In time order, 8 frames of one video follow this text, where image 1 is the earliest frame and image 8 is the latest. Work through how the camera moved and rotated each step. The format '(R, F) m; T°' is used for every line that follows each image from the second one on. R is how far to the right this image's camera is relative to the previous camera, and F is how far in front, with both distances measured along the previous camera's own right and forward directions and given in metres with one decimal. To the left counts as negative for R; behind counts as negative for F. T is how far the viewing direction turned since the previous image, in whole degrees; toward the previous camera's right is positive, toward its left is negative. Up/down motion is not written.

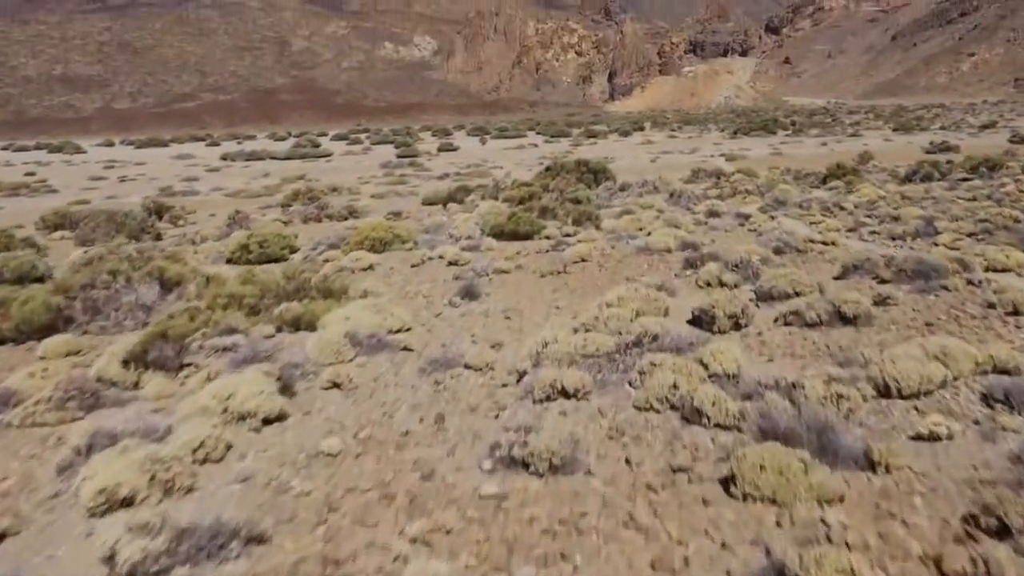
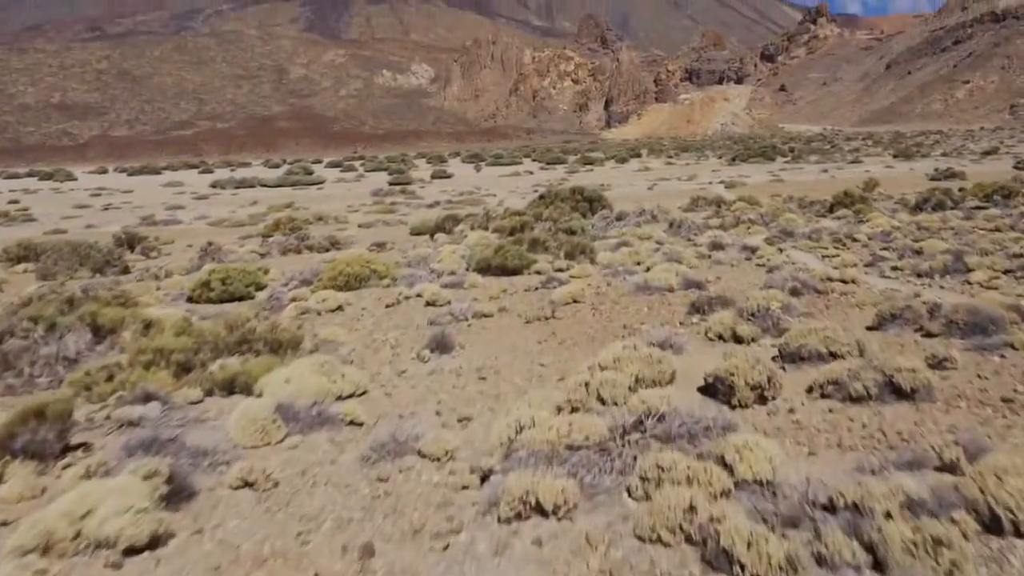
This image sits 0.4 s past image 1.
(+0.1, +0.6) m; 0°
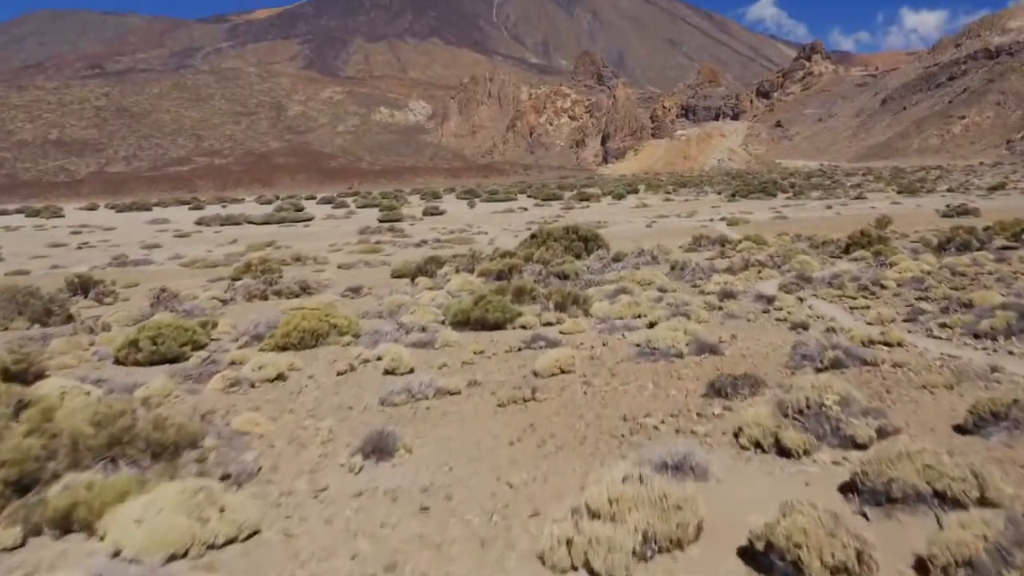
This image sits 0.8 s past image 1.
(+0.1, +1.0) m; 0°
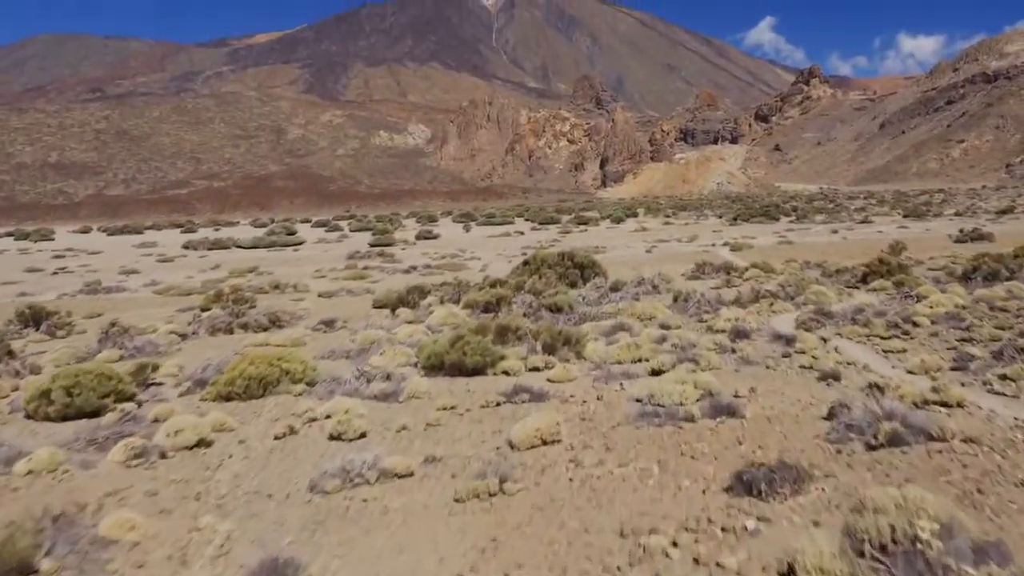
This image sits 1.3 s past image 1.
(+0.1, +0.8) m; 0°
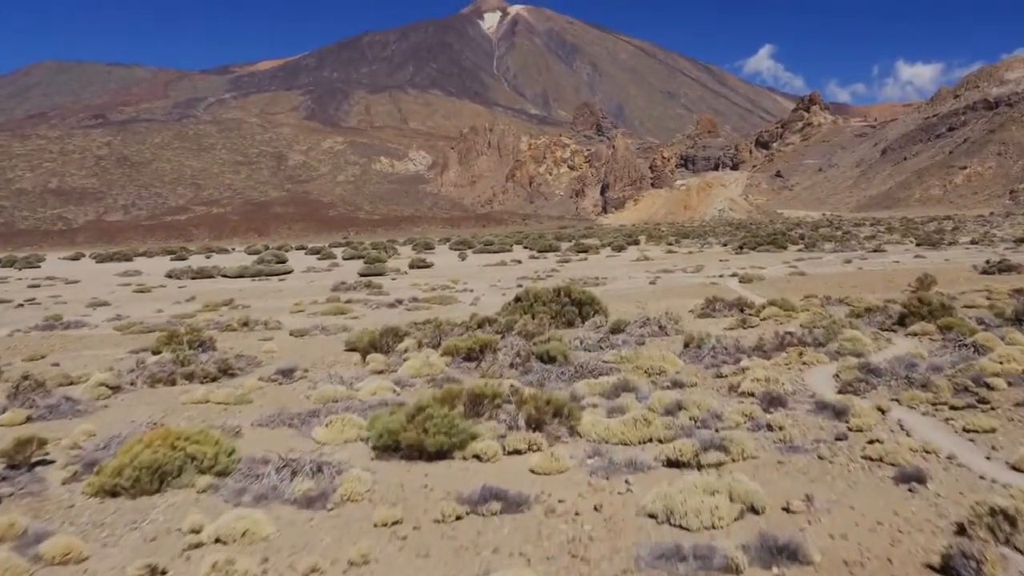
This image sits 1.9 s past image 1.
(+0.1, +1.2) m; 0°
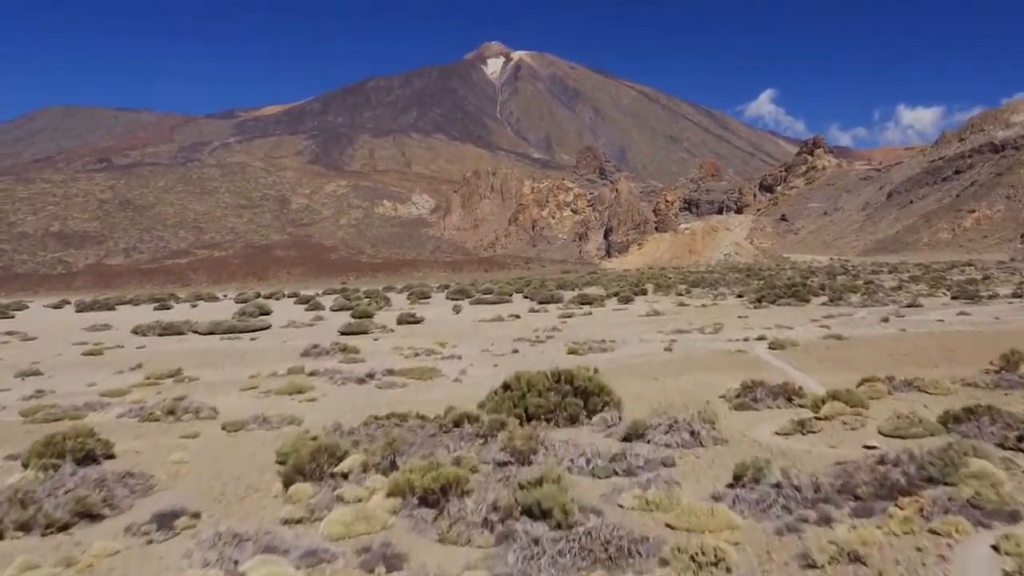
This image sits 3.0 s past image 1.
(+0.2, +2.4) m; 0°
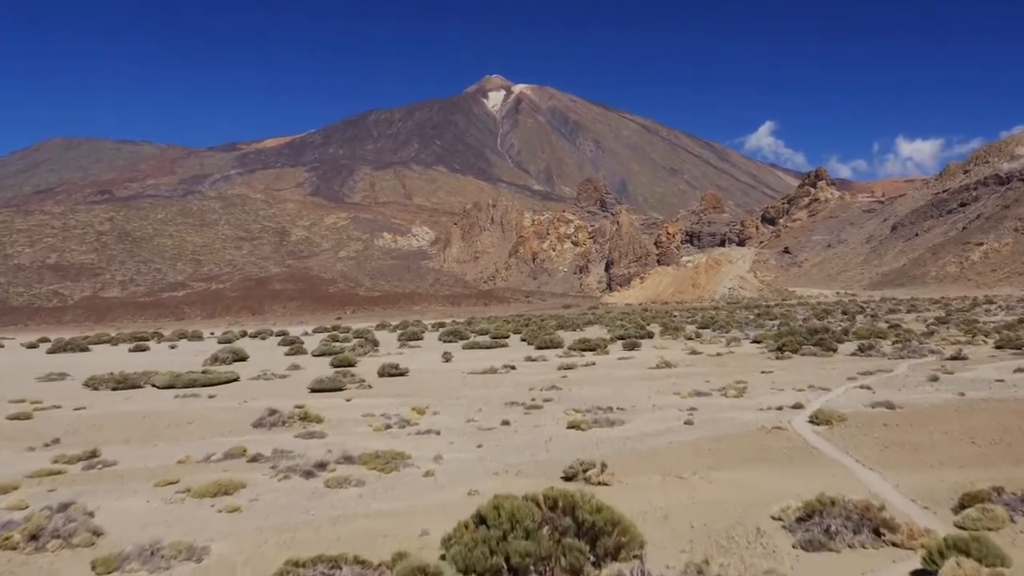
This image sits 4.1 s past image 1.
(+0.2, +2.5) m; 0°
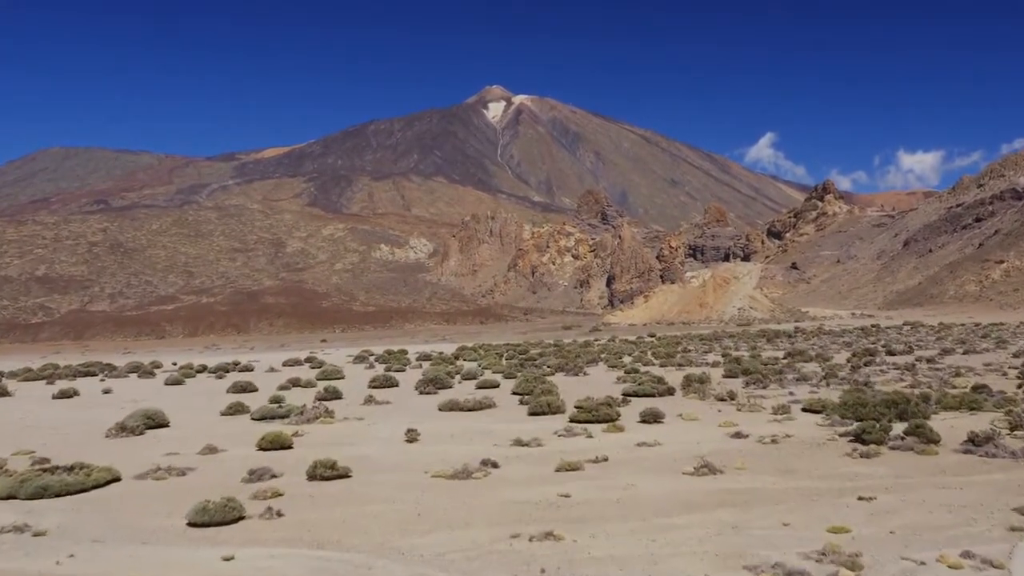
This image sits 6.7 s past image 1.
(+0.3, +6.4) m; 0°
